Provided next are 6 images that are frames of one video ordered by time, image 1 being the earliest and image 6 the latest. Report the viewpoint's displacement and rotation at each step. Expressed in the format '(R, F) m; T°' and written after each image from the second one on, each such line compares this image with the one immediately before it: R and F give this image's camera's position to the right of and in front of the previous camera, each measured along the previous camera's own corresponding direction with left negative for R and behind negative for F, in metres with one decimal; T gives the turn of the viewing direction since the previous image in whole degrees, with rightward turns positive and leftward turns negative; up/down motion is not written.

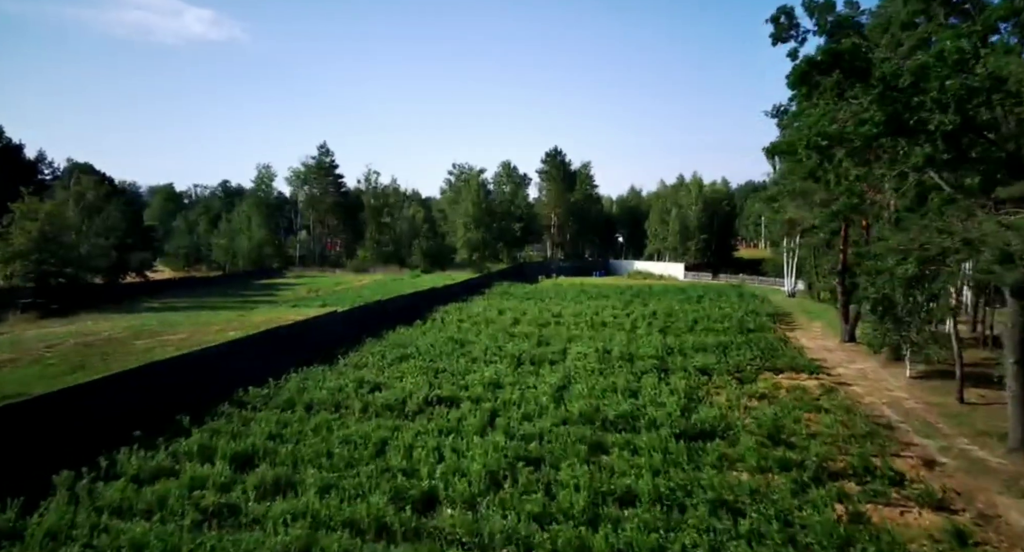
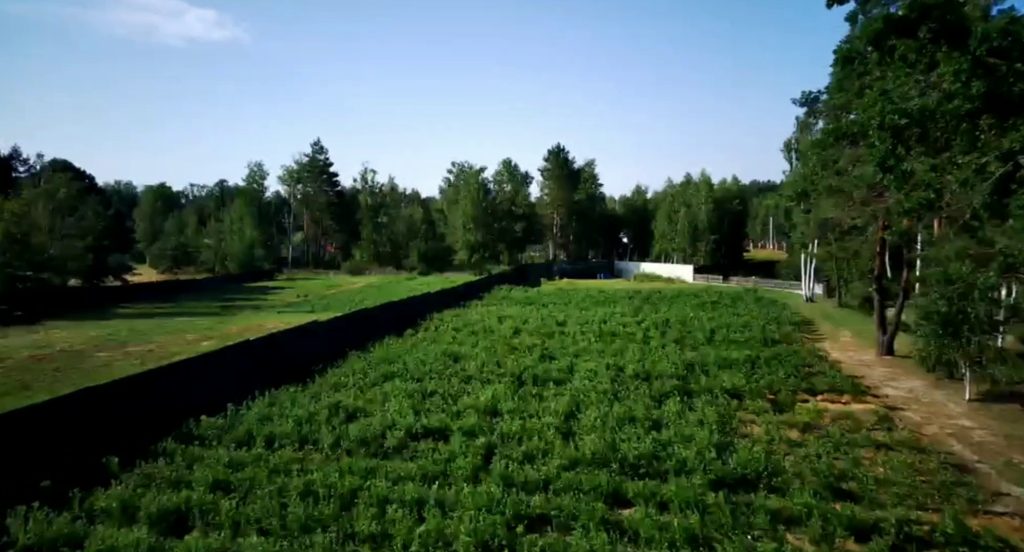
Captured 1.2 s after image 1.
(0.0, +2.2) m; 0°
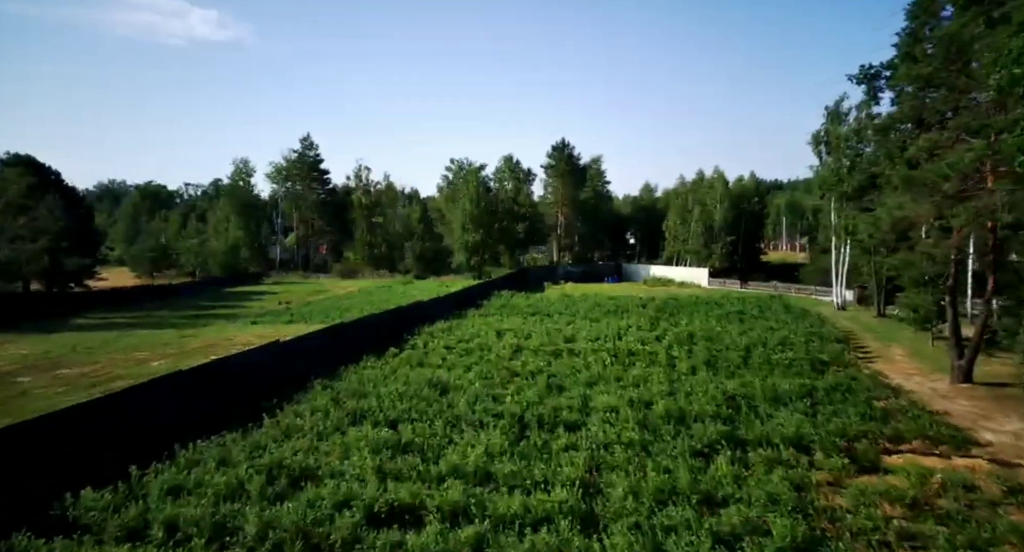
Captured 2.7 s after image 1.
(0.0, +3.4) m; 0°
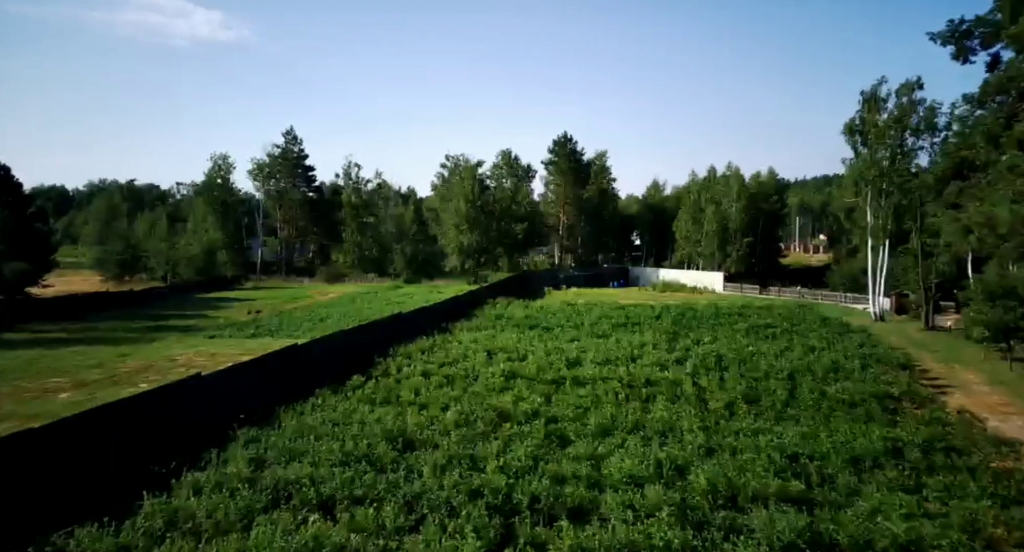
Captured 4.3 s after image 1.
(+0.2, +3.7) m; 0°
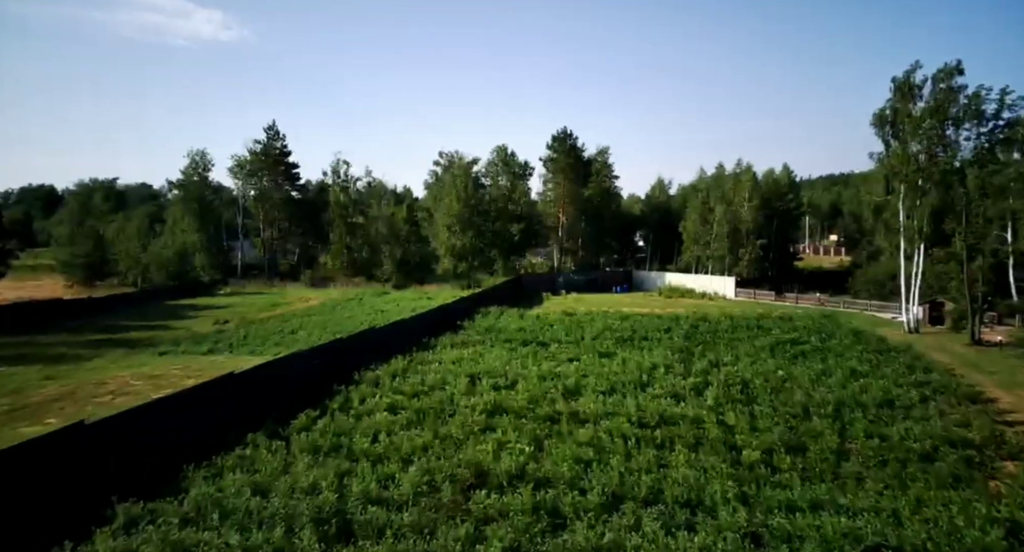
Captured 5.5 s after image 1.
(+0.3, +3.0) m; 0°
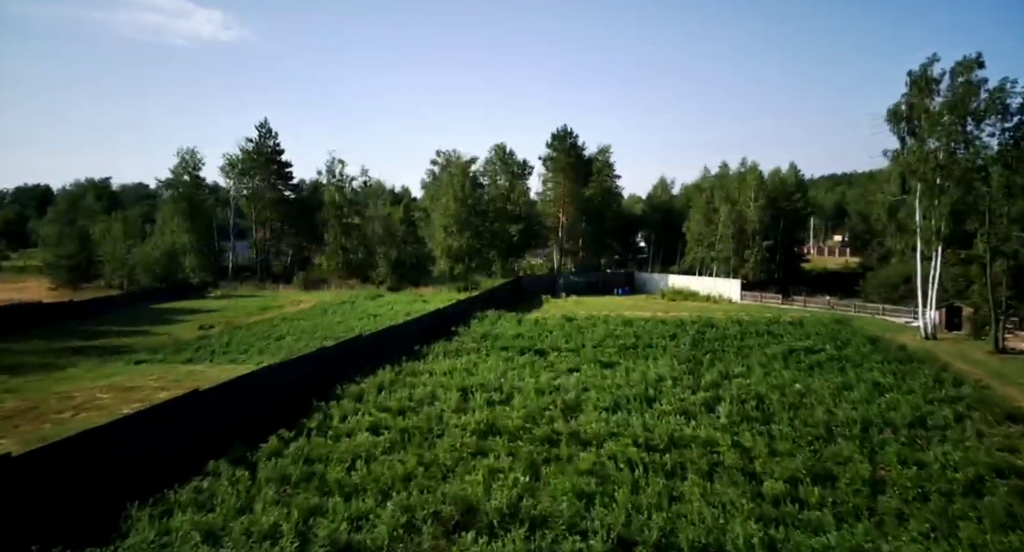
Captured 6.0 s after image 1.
(+0.1, +1.3) m; 0°
